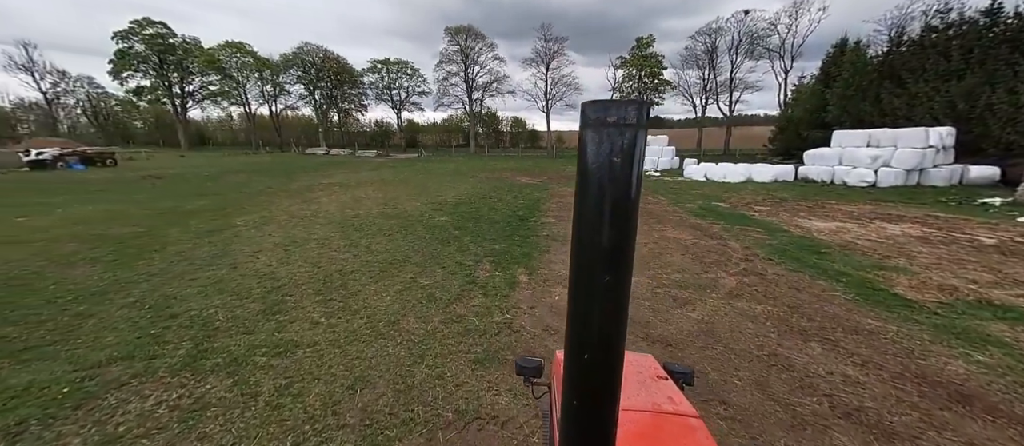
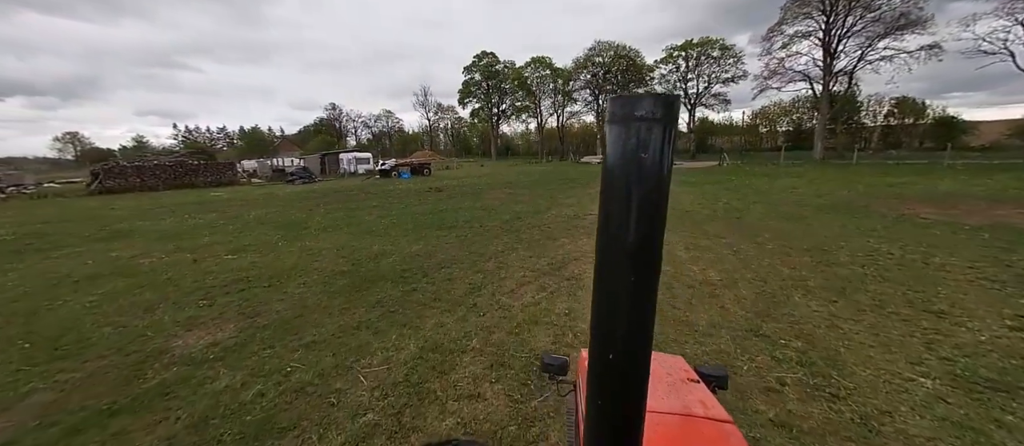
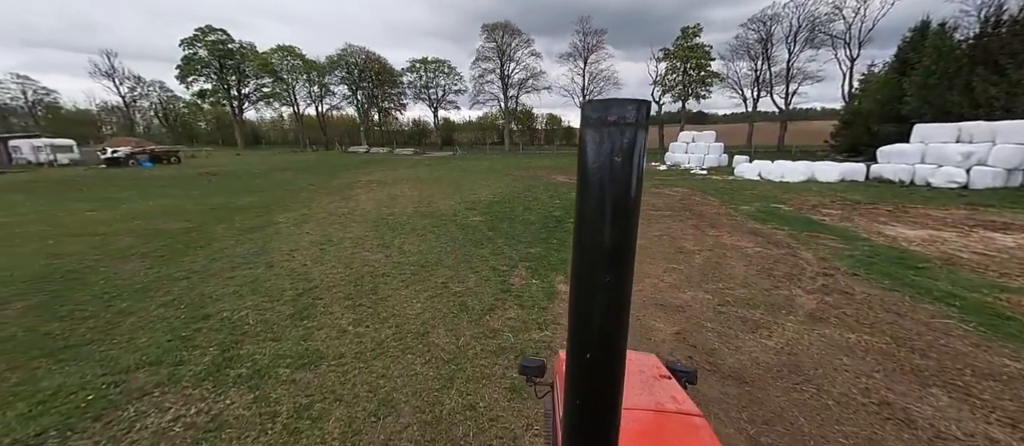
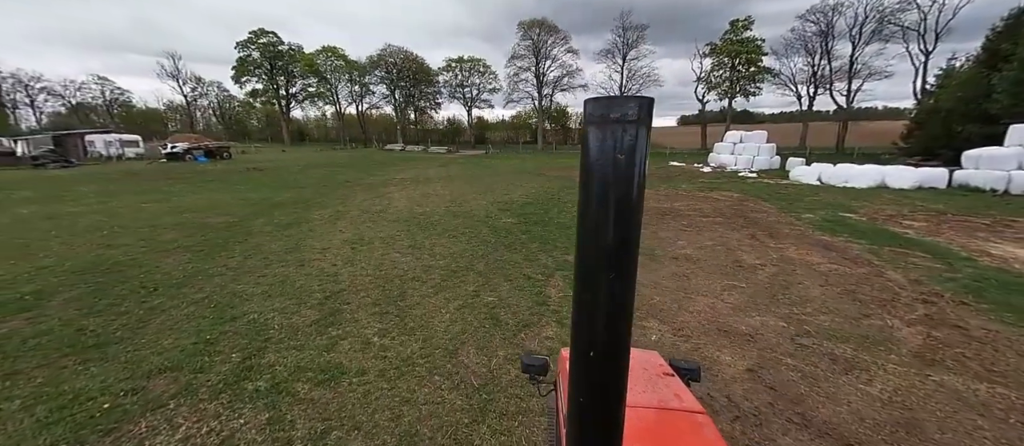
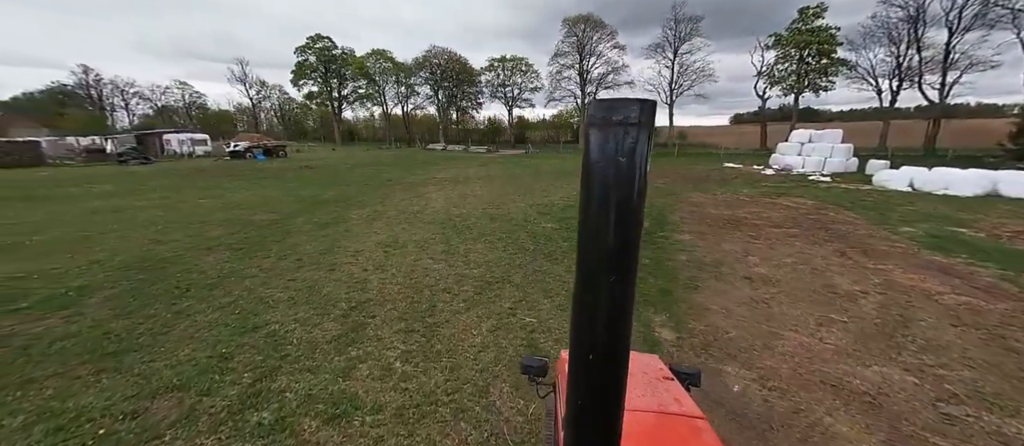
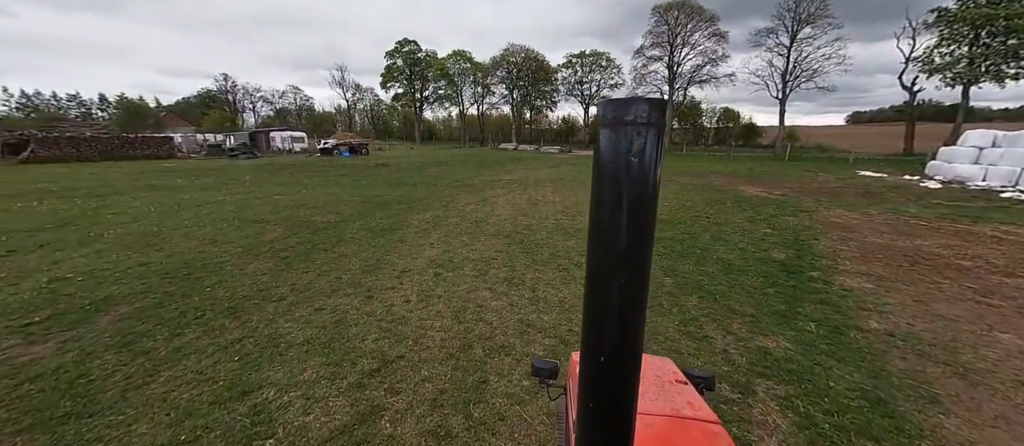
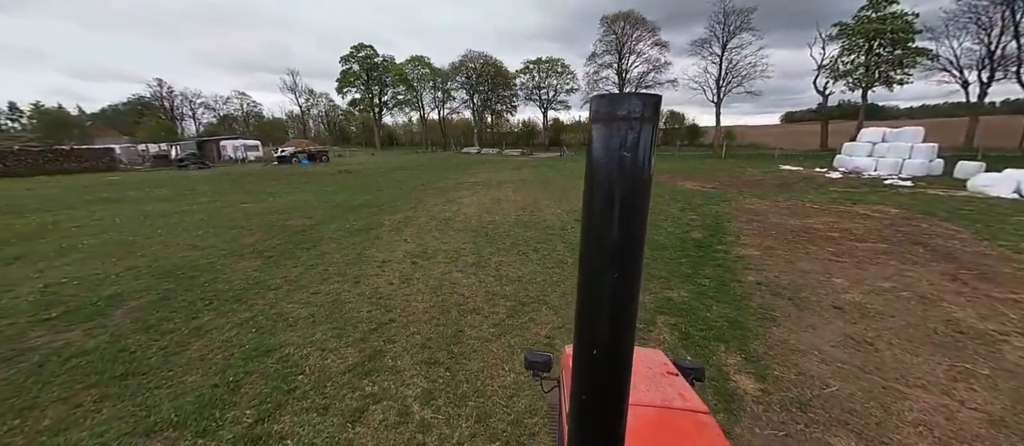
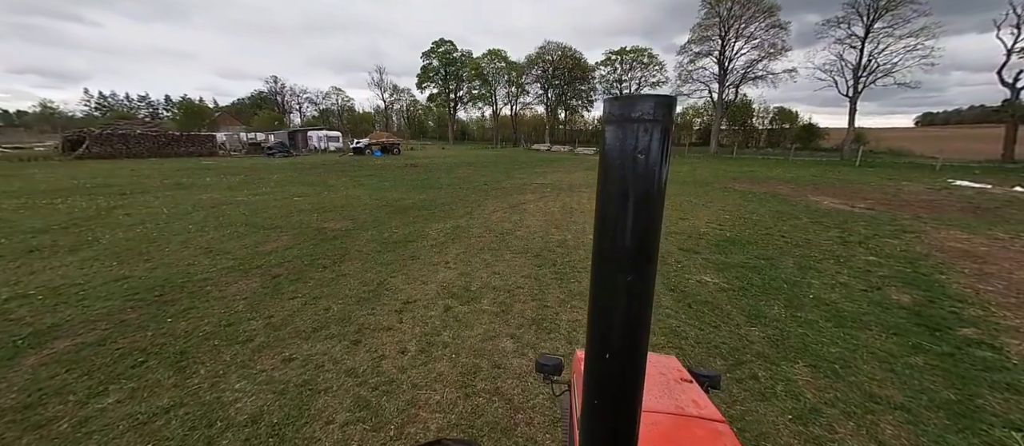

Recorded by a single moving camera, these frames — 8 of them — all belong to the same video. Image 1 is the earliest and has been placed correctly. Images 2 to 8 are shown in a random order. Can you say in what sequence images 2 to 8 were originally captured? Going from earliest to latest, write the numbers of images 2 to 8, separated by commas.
3, 4, 5, 7, 6, 8, 2
